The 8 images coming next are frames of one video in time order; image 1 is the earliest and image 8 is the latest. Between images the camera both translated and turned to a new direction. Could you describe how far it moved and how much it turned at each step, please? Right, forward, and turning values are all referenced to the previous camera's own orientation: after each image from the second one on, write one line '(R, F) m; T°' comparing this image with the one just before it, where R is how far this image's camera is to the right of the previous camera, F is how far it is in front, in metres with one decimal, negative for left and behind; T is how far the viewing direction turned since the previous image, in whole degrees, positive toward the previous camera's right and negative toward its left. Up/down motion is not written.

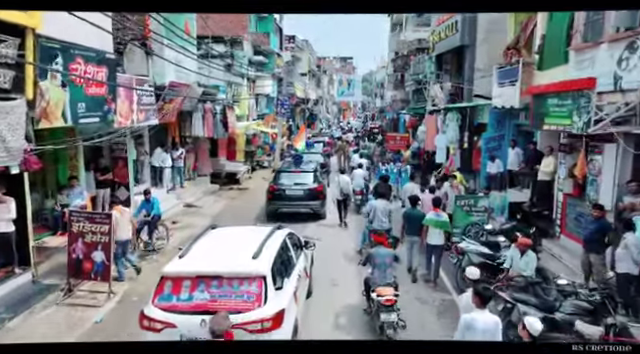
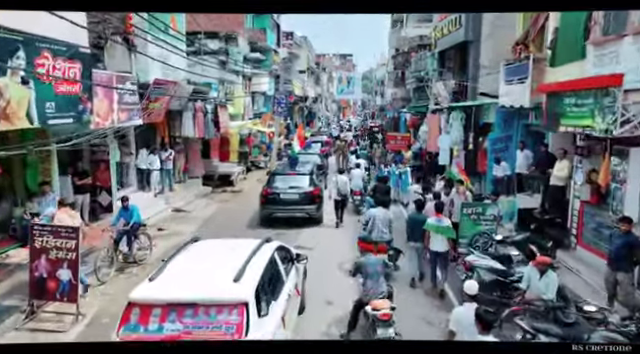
(0.0, +0.3) m; 0°
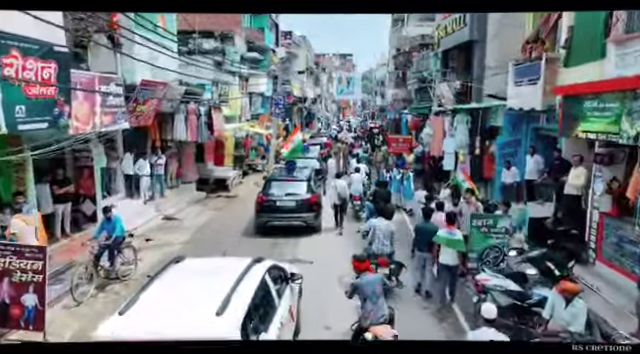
(0.0, +0.2) m; 0°
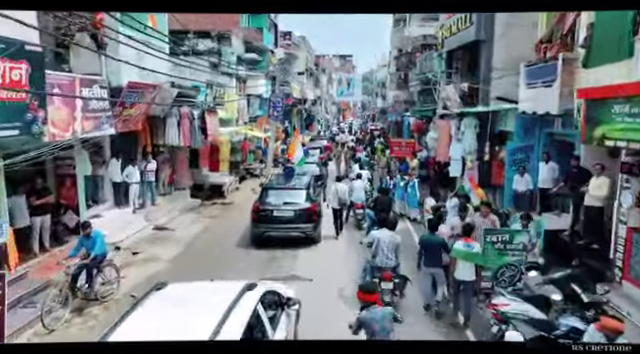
(0.0, +0.3) m; 0°
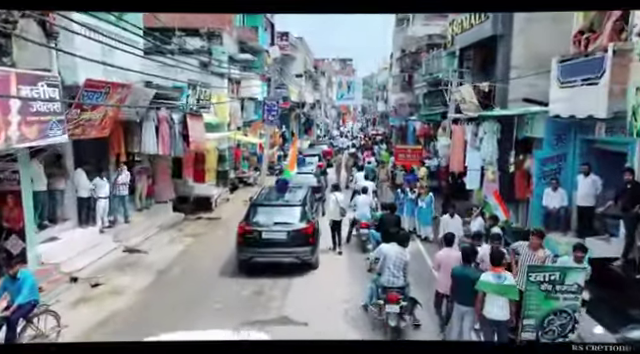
(0.0, +0.6) m; 0°
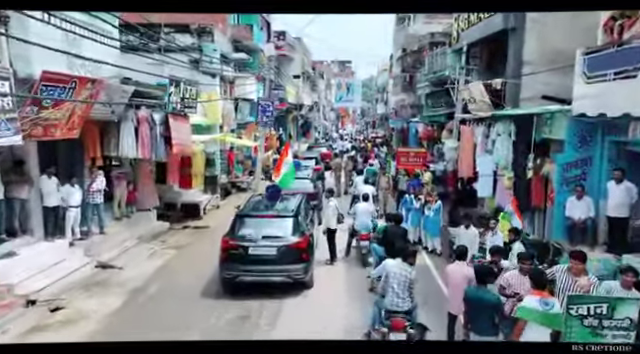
(0.0, +0.4) m; 0°
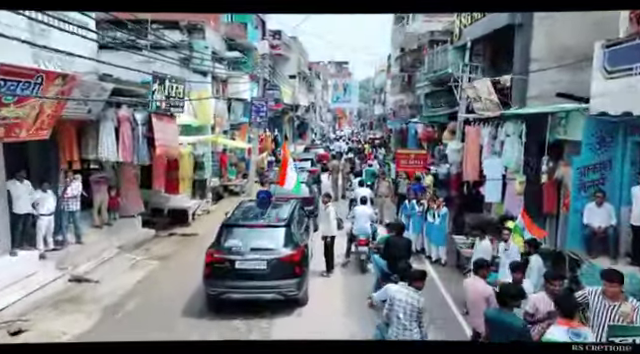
(0.0, +0.3) m; 0°
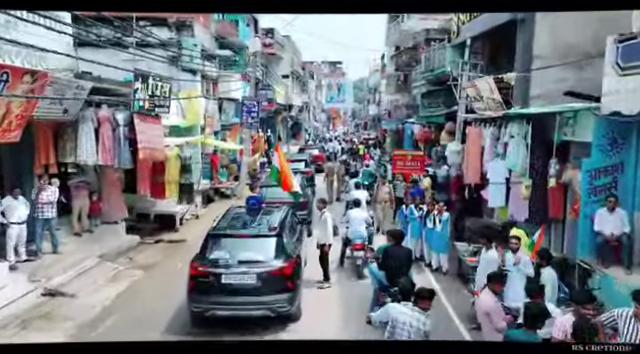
(0.0, +0.2) m; +1°
